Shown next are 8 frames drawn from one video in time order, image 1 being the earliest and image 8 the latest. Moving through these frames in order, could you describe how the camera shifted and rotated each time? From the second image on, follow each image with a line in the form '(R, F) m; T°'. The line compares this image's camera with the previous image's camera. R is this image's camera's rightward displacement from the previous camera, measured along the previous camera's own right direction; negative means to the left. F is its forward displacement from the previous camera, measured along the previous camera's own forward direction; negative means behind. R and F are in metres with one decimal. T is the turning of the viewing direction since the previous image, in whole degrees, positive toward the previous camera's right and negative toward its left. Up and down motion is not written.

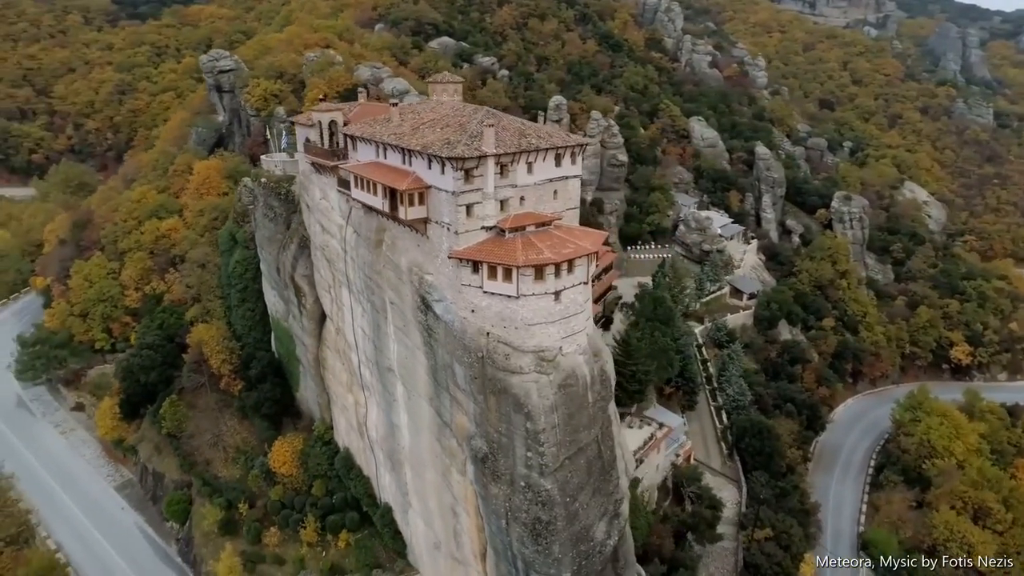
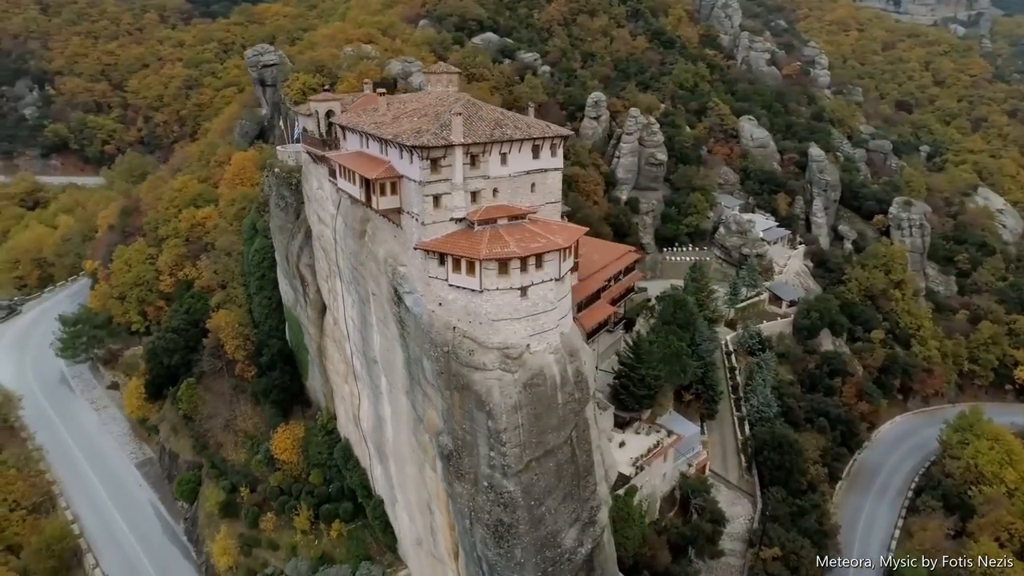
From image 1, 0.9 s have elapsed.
(+2.8, +0.7) m; -6°
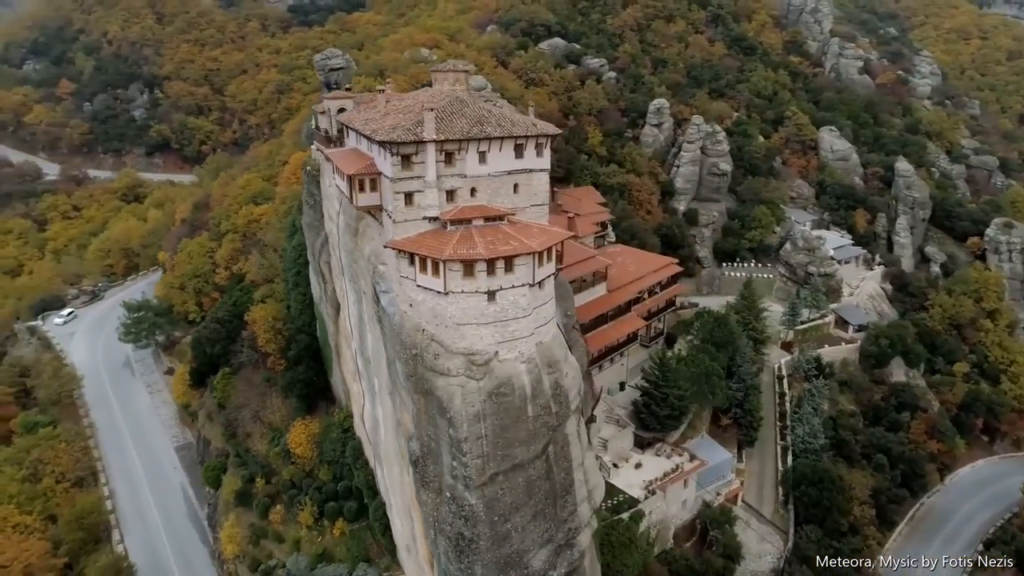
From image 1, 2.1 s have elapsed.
(+3.4, +1.1) m; -8°
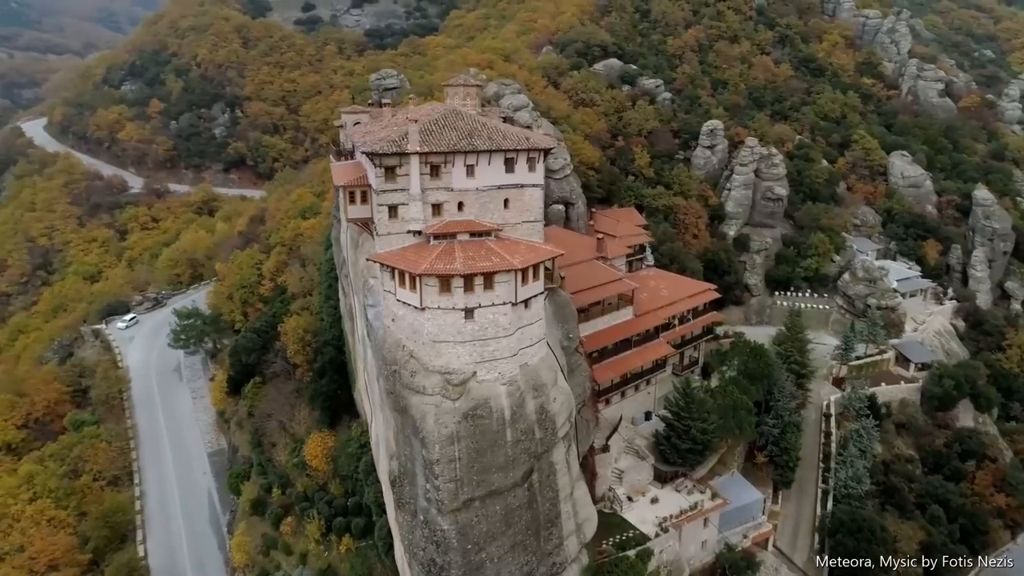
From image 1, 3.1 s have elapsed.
(+2.4, +0.9) m; -6°
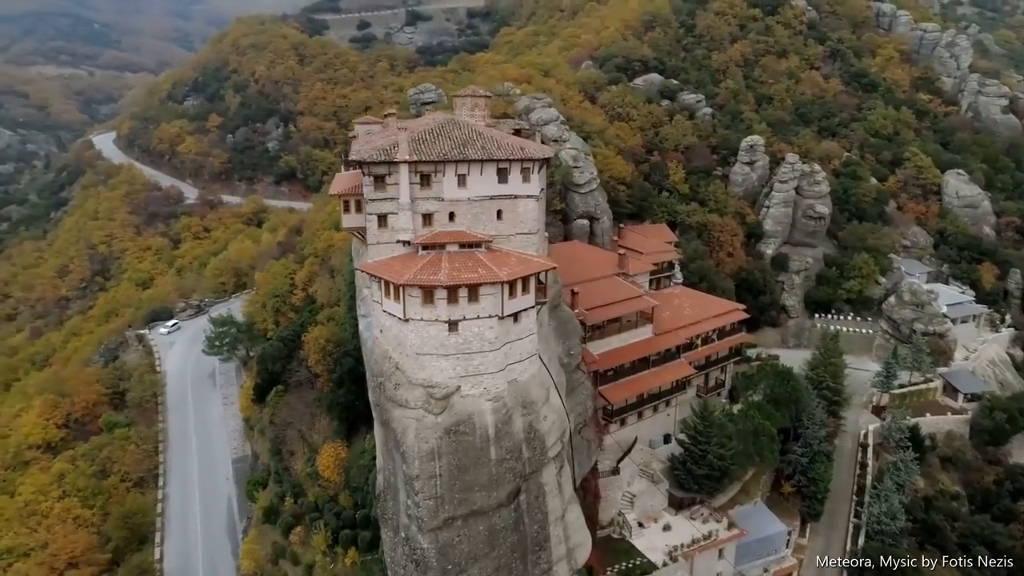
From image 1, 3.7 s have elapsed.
(+1.7, +0.6) m; -4°
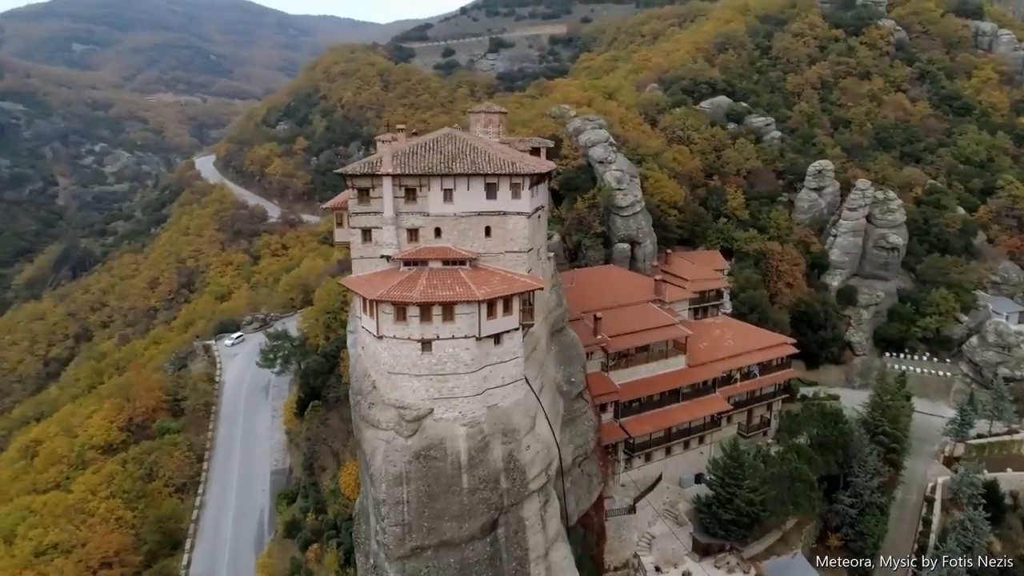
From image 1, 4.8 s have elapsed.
(+2.6, +1.0) m; -7°
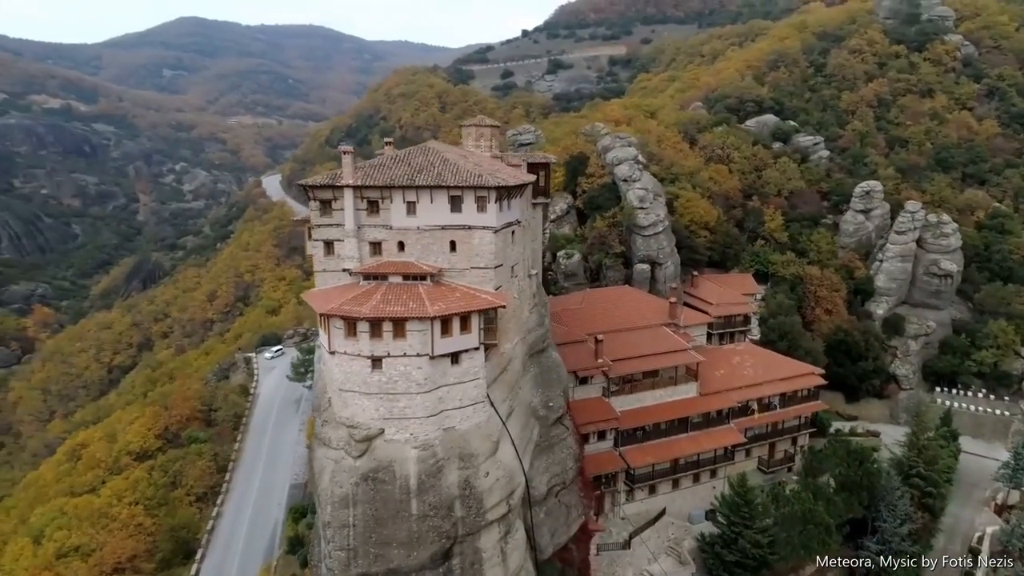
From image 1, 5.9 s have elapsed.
(+2.5, +0.9) m; -5°
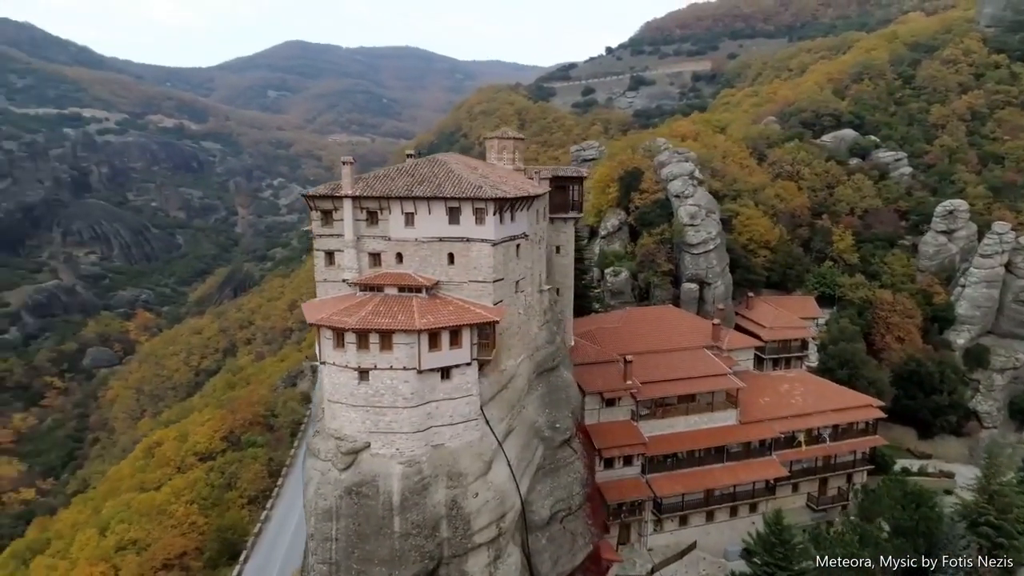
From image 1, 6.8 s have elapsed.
(+2.1, +0.7) m; -7°
